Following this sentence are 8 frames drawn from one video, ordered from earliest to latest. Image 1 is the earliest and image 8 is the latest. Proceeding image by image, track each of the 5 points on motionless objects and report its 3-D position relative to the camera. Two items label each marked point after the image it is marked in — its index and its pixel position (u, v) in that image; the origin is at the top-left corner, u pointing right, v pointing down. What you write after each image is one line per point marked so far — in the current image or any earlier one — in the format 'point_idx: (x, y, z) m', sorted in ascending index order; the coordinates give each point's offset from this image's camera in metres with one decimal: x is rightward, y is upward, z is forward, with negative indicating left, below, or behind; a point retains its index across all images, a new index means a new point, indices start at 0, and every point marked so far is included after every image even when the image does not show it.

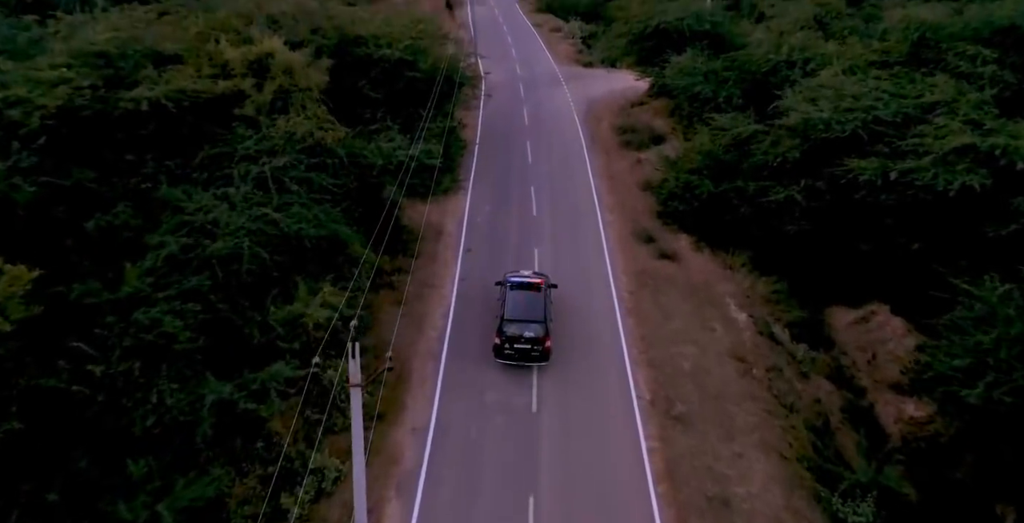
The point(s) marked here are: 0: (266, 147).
0: (-6.0, +2.8, +17.6) m
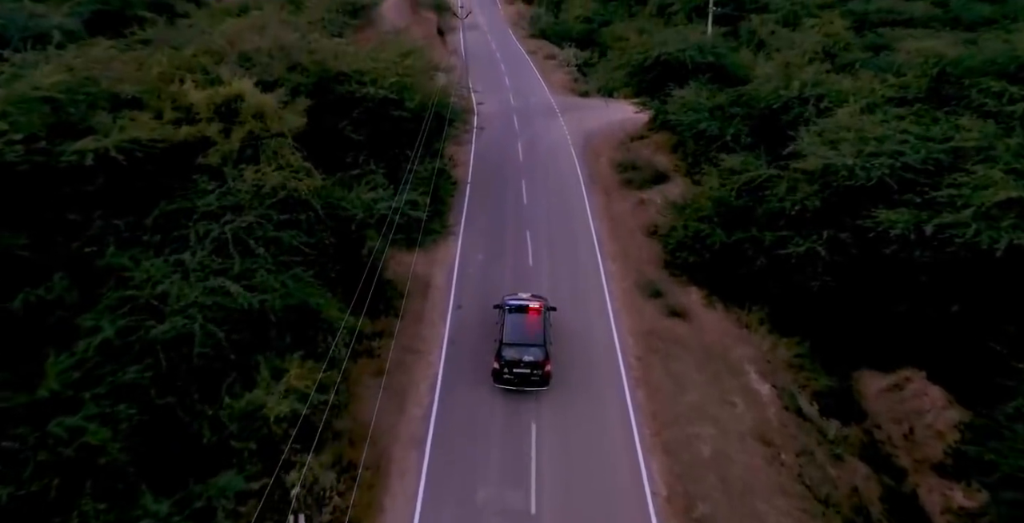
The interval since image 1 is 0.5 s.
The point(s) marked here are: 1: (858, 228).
0: (-6.1, +1.3, +15.7) m
1: (+8.8, +0.9, +18.4) m
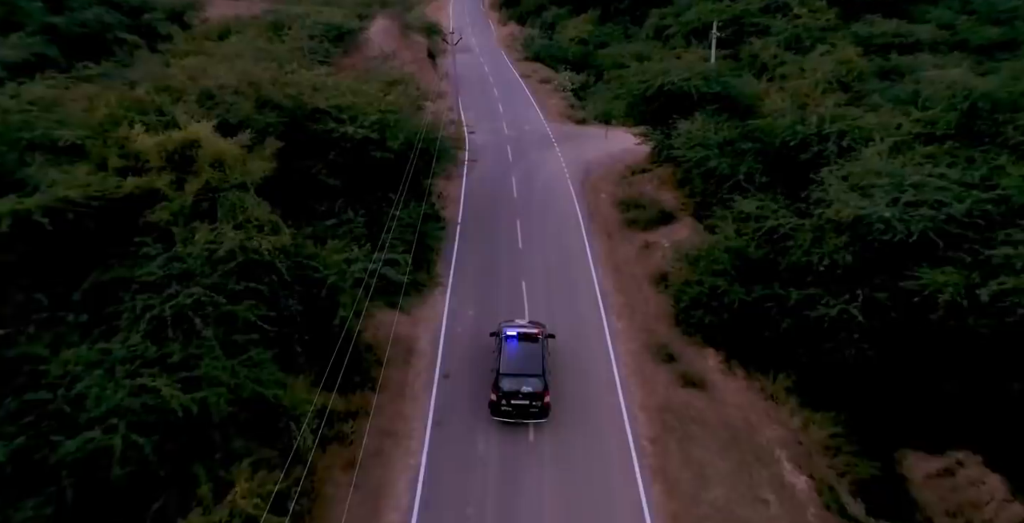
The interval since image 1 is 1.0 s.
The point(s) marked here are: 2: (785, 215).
0: (-6.3, -0.2, +13.5) m
1: (+8.7, -0.6, +16.2) m
2: (+7.5, +1.3, +19.9) m
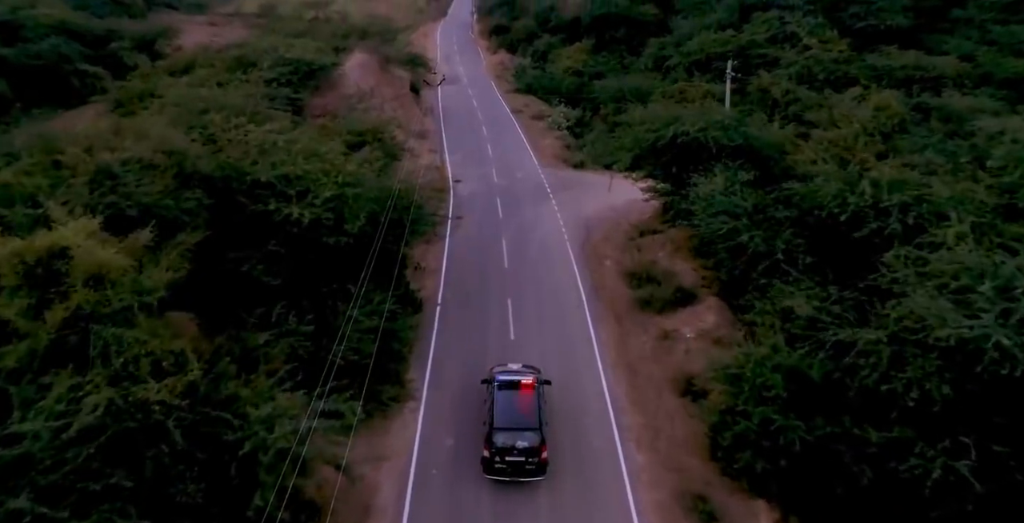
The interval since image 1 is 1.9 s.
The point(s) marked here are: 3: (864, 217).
0: (-6.4, -2.6, +9.1) m
1: (+8.5, -3.0, +12.0) m
2: (+7.3, -1.2, +15.7) m
3: (+9.1, +1.1, +18.8) m
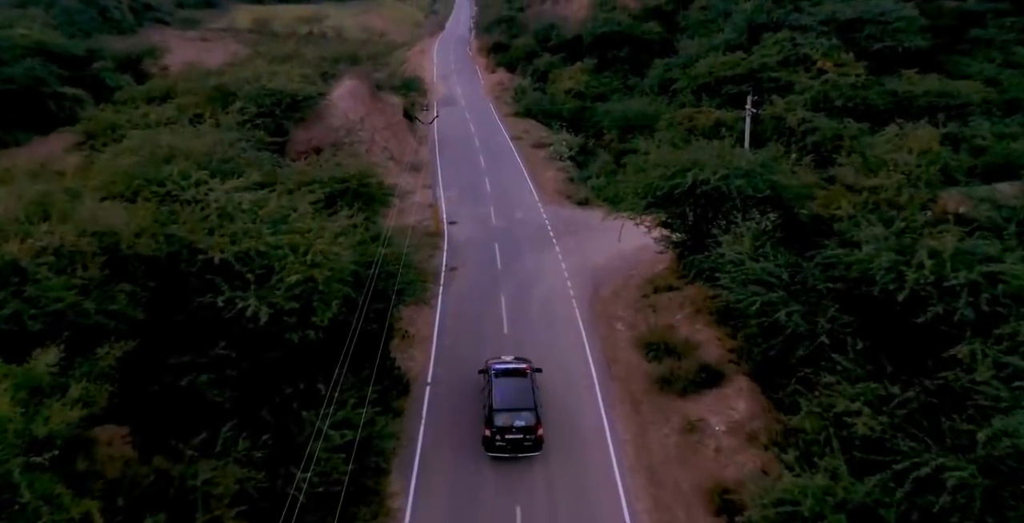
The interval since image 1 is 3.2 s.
0: (-6.4, -4.4, +6.3) m
1: (+8.5, -4.8, +9.2) m
2: (+7.3, -3.1, +13.0) m
3: (+9.2, -0.8, +16.0) m
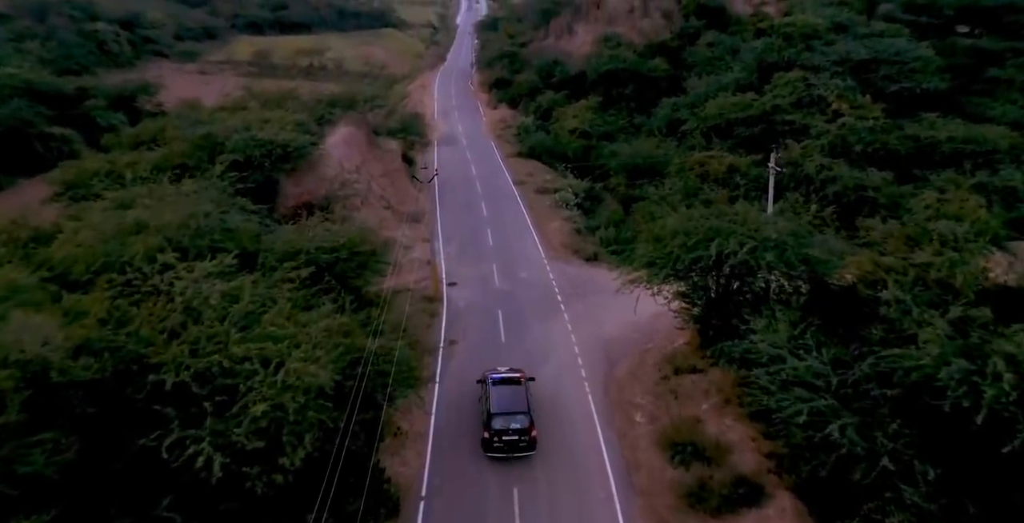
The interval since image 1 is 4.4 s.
0: (-6.2, -6.2, +3.8) m
1: (+8.7, -6.7, +6.7) m
2: (+7.5, -5.1, +10.5) m
3: (+9.3, -2.9, +13.7) m
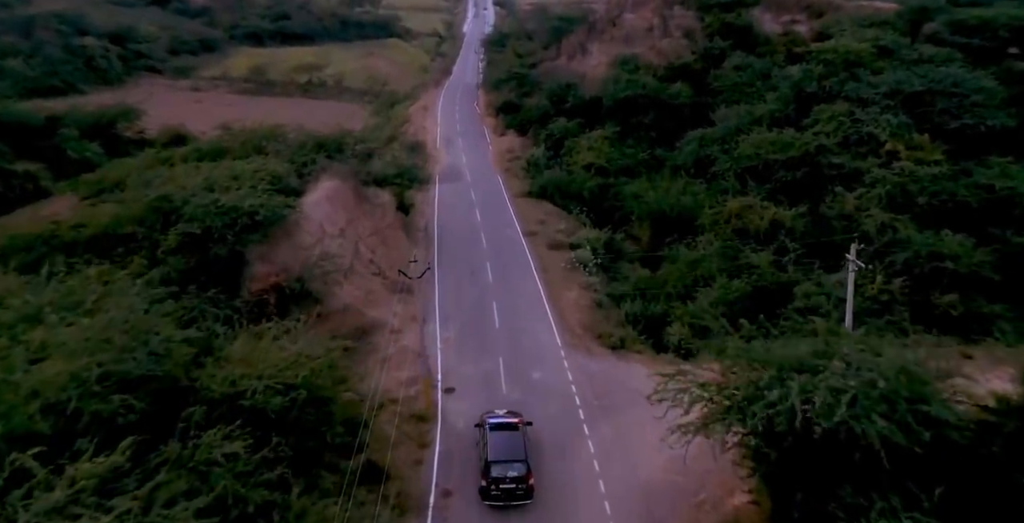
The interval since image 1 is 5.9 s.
0: (-6.1, -9.5, -1.7) m
1: (+8.8, -10.1, +1.0) m
2: (+7.7, -8.5, +4.8) m
3: (+9.5, -6.3, +8.0) m
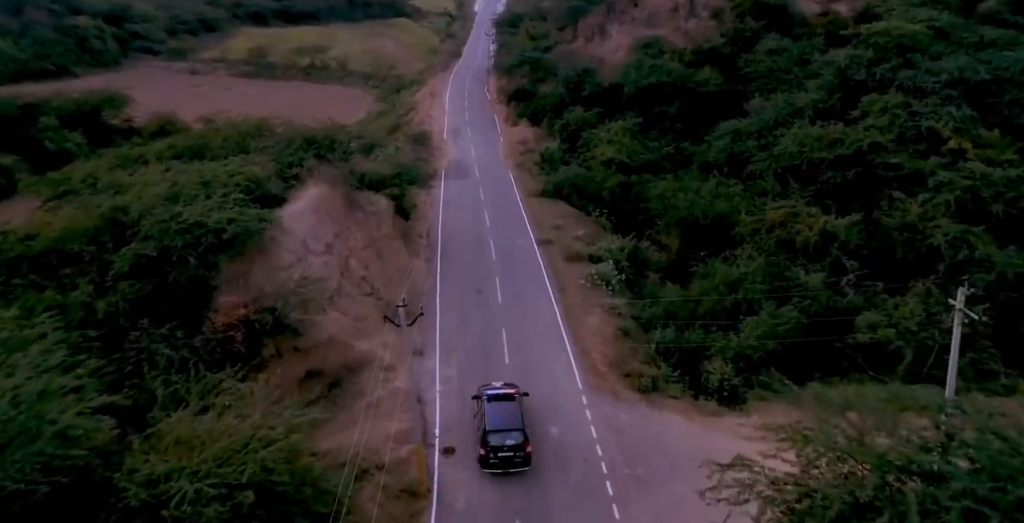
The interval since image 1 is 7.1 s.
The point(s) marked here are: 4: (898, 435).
0: (-6.2, -11.2, -5.8) m
1: (+8.8, -11.7, -3.3) m
2: (+7.7, -10.0, +0.5) m
3: (+9.6, -7.8, +3.5) m
4: (+7.2, -3.3, +13.4) m
